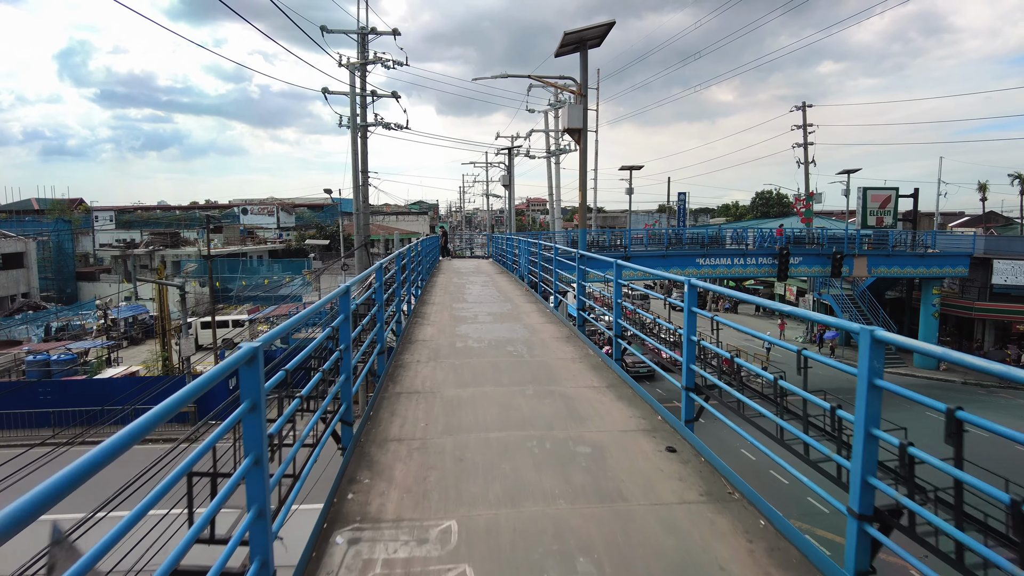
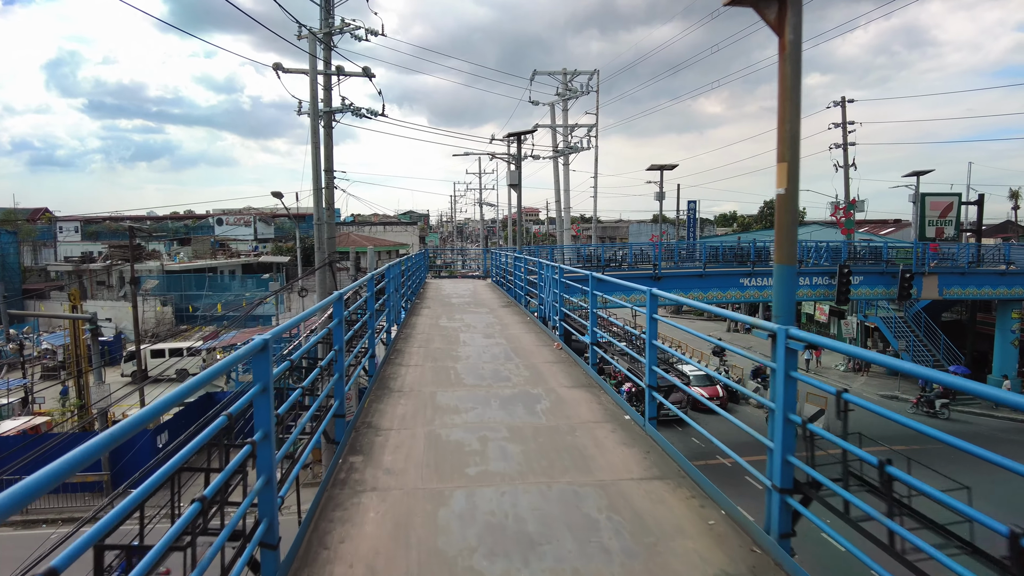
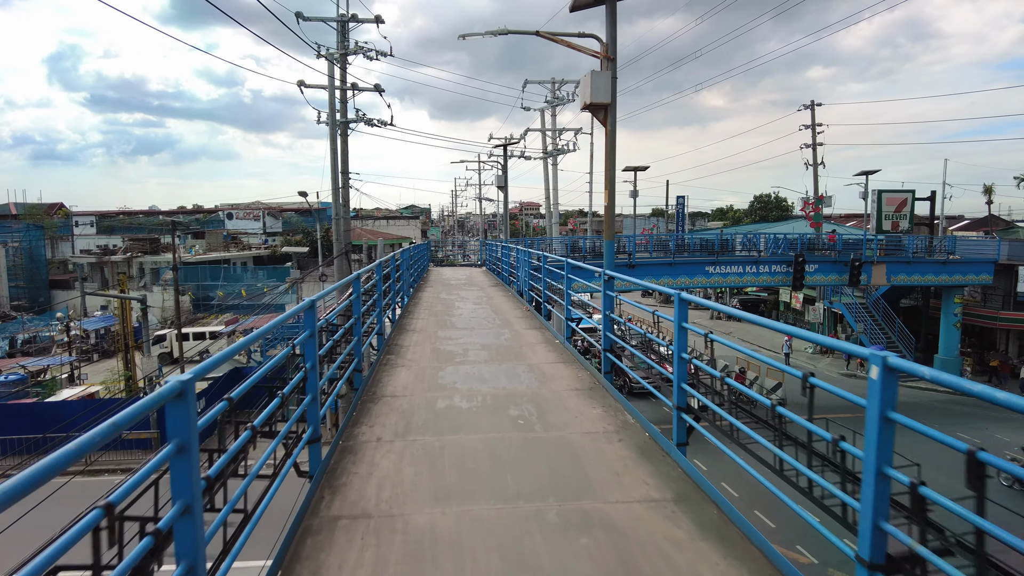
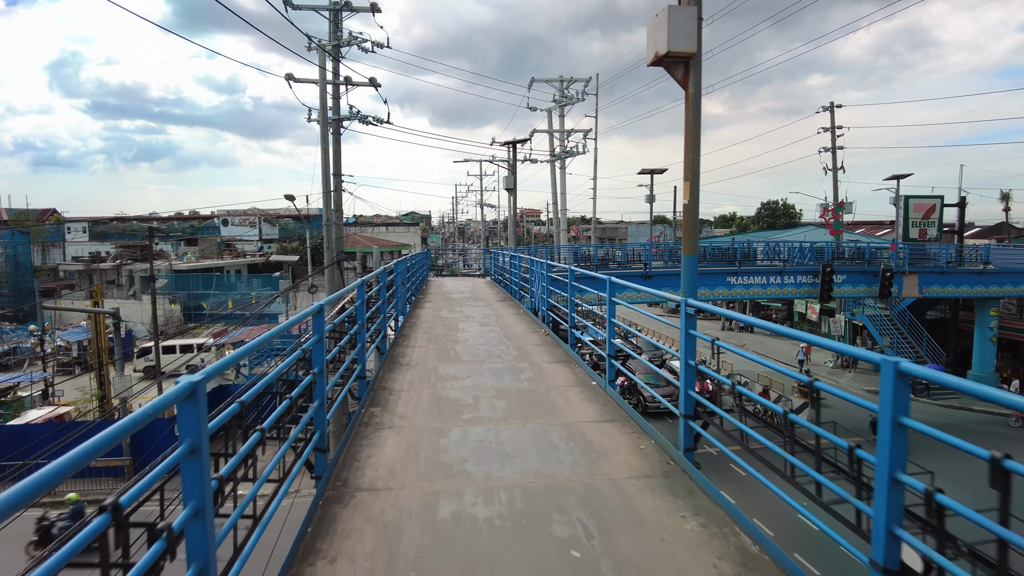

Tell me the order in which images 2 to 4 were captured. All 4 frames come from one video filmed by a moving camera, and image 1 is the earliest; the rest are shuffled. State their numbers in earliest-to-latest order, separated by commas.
3, 4, 2
